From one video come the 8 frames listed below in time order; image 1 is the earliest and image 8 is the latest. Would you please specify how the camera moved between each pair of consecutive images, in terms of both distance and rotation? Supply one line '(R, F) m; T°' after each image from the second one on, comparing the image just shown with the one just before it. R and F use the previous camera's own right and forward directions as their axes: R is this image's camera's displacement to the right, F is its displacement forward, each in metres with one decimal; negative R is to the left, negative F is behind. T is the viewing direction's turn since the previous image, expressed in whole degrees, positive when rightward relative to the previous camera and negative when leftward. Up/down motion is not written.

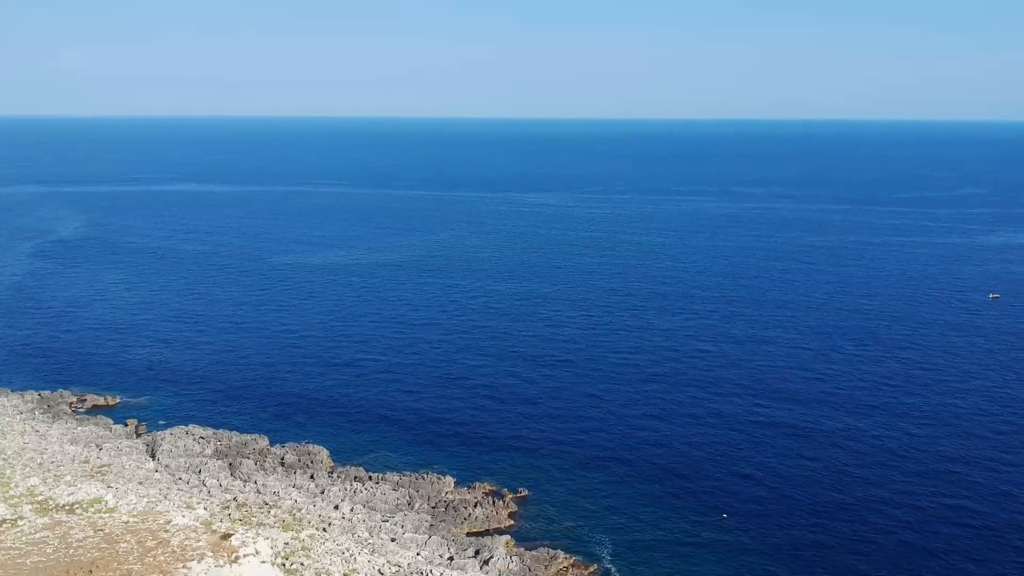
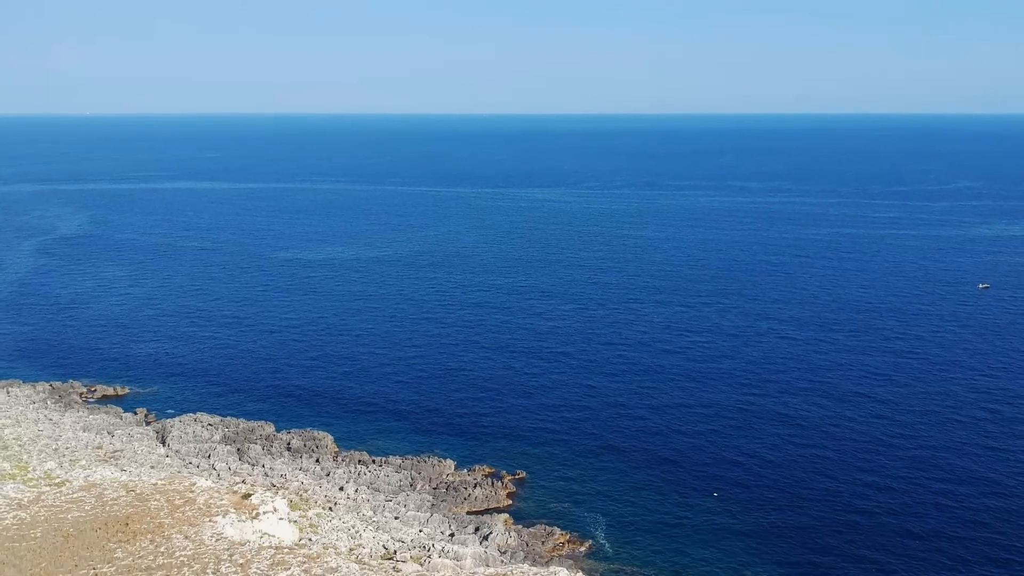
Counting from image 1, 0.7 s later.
(+0.1, -1.5) m; 0°
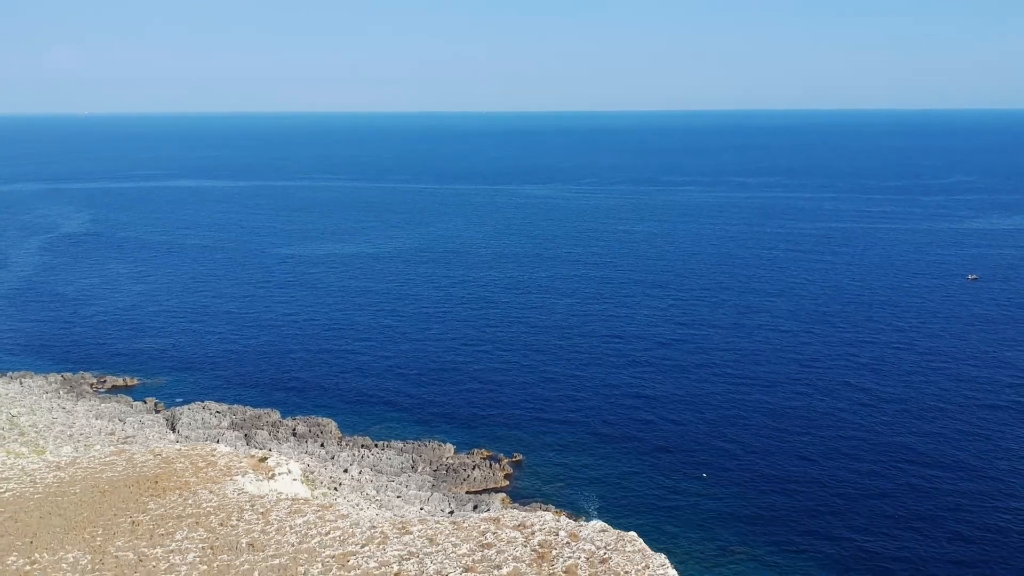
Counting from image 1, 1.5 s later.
(+0.1, -1.7) m; 0°
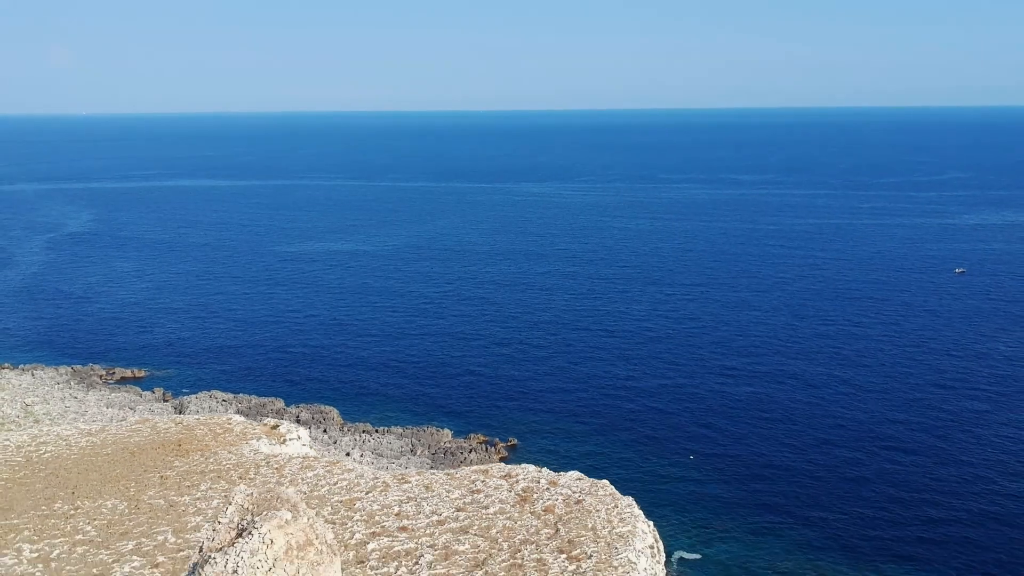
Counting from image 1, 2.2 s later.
(+0.2, -1.9) m; 0°
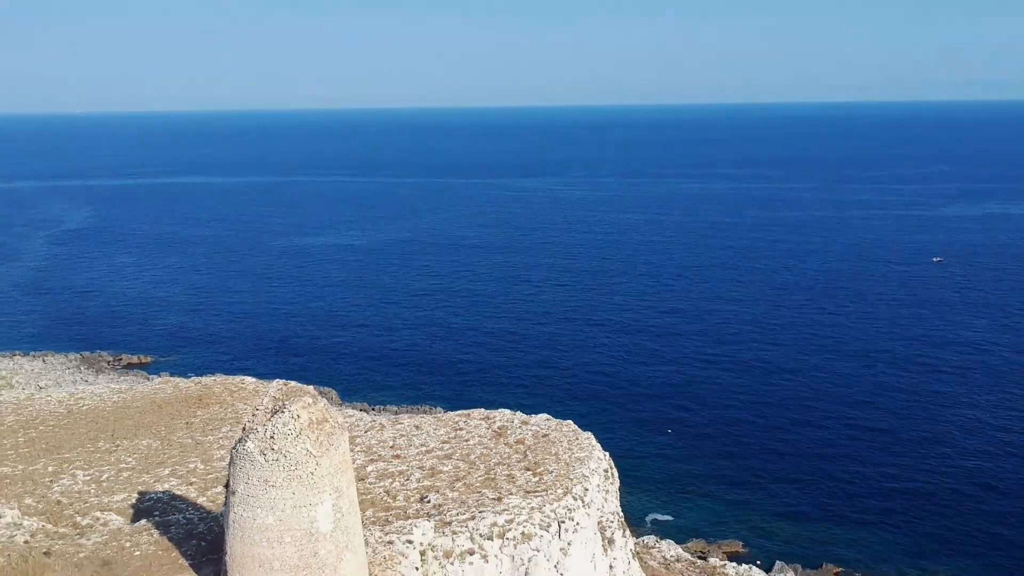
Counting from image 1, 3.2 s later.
(+0.3, -2.8) m; 0°
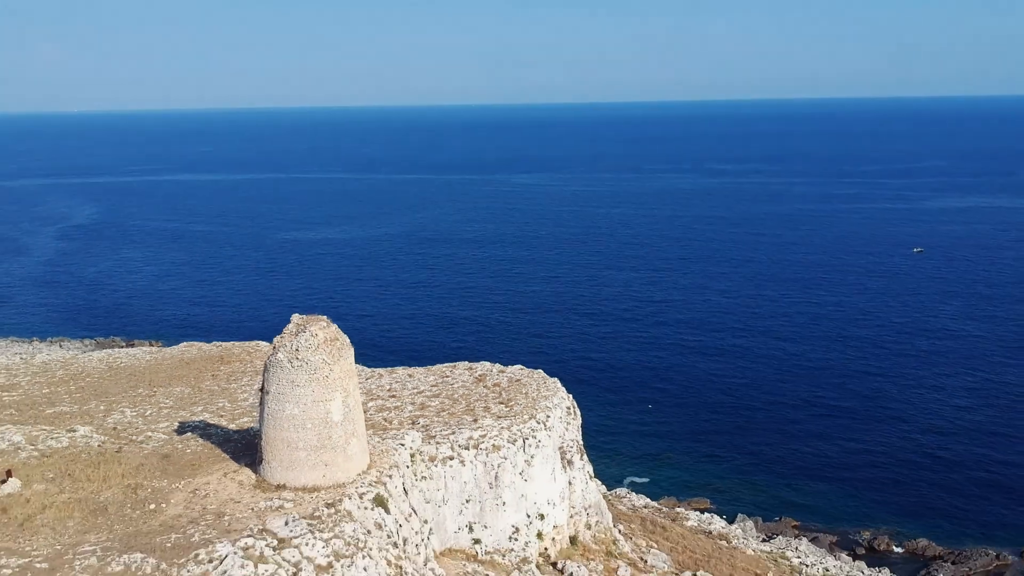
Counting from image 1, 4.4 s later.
(+0.3, -3.3) m; 0°
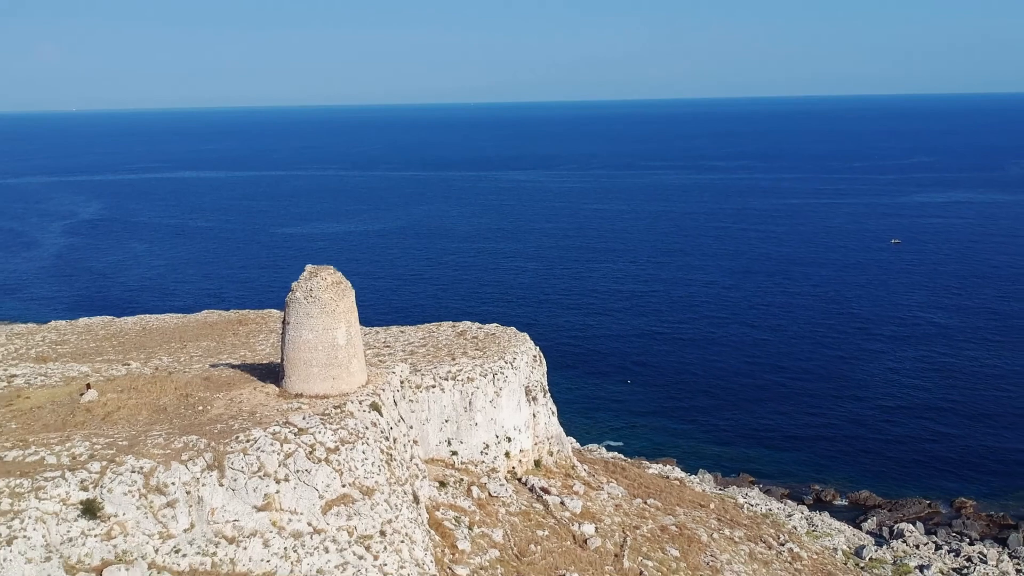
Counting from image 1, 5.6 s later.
(+0.4, -3.9) m; 0°
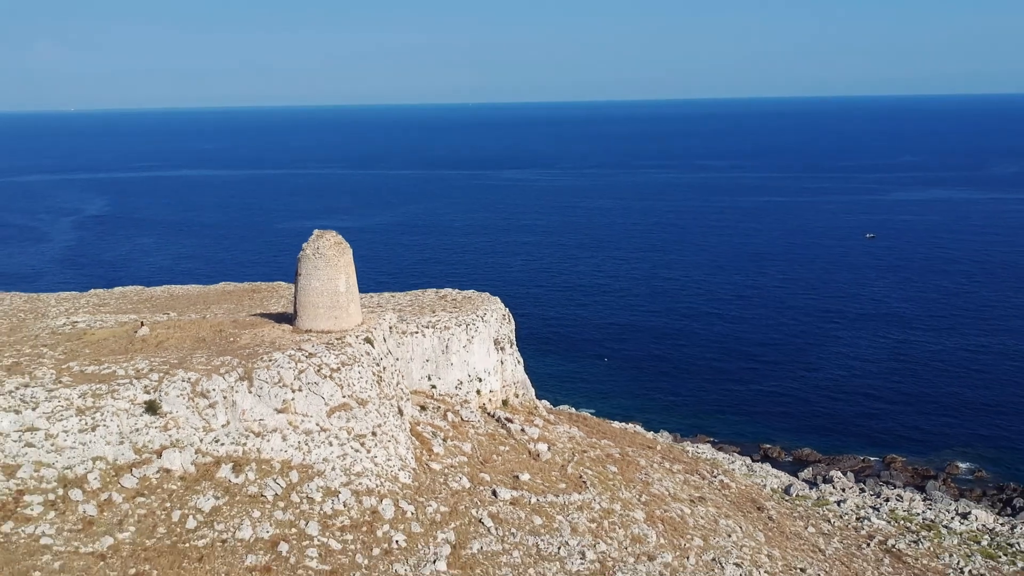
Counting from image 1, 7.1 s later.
(+0.5, -4.6) m; 0°
